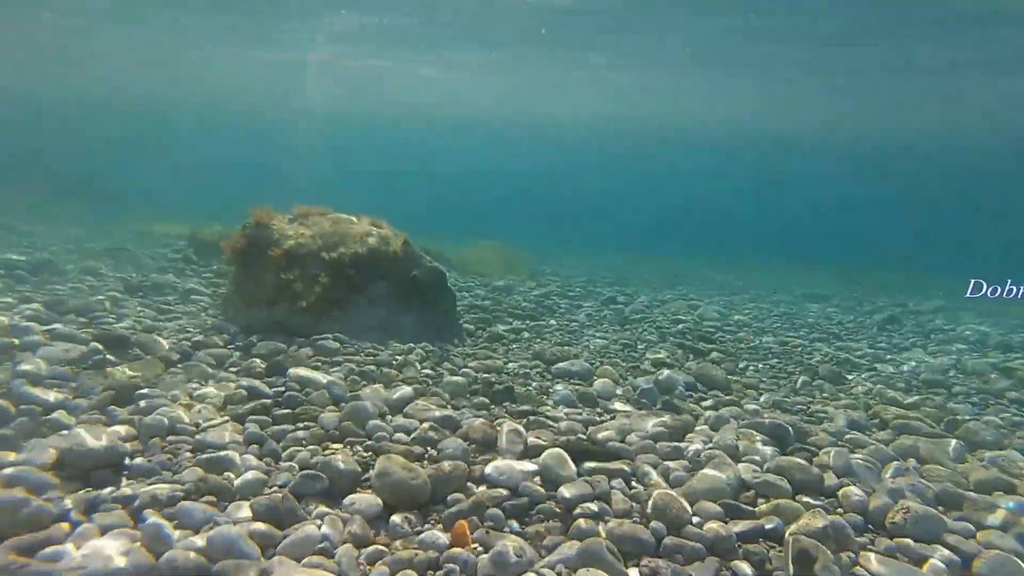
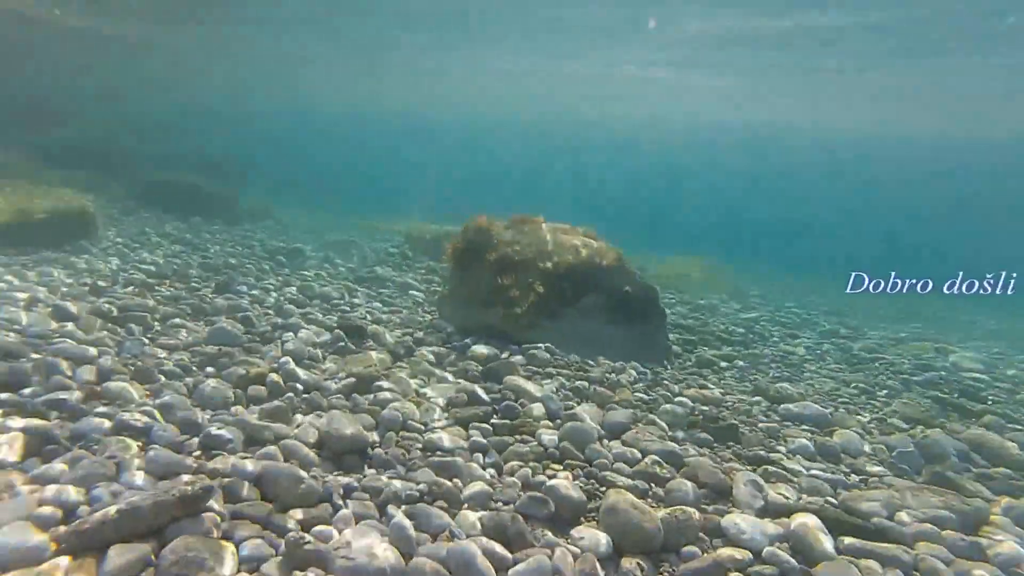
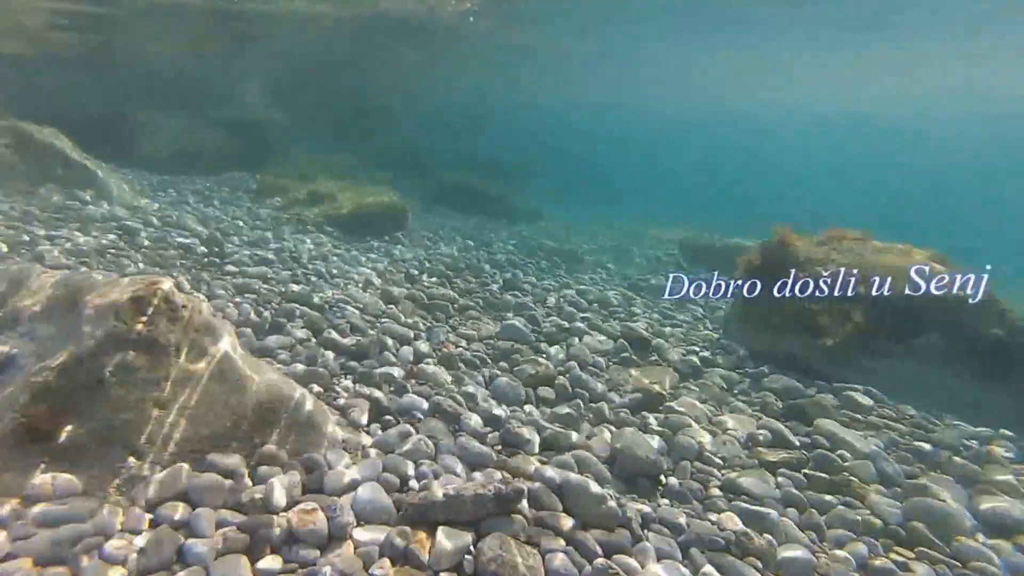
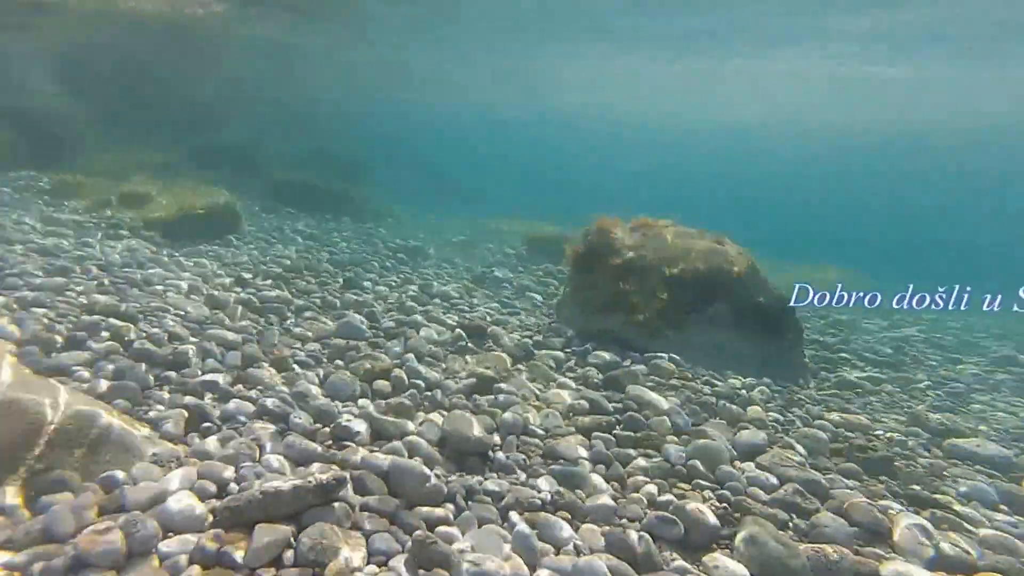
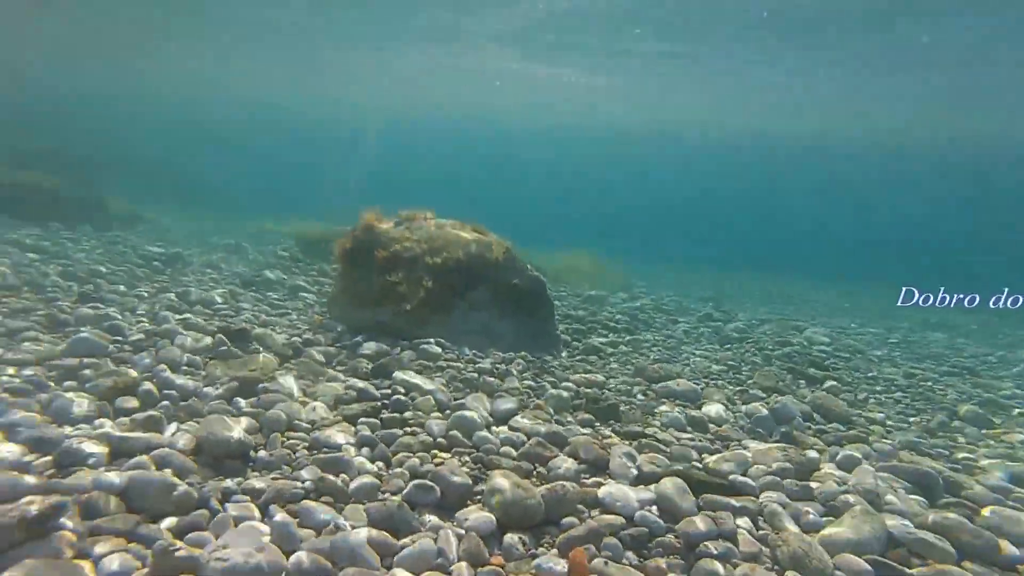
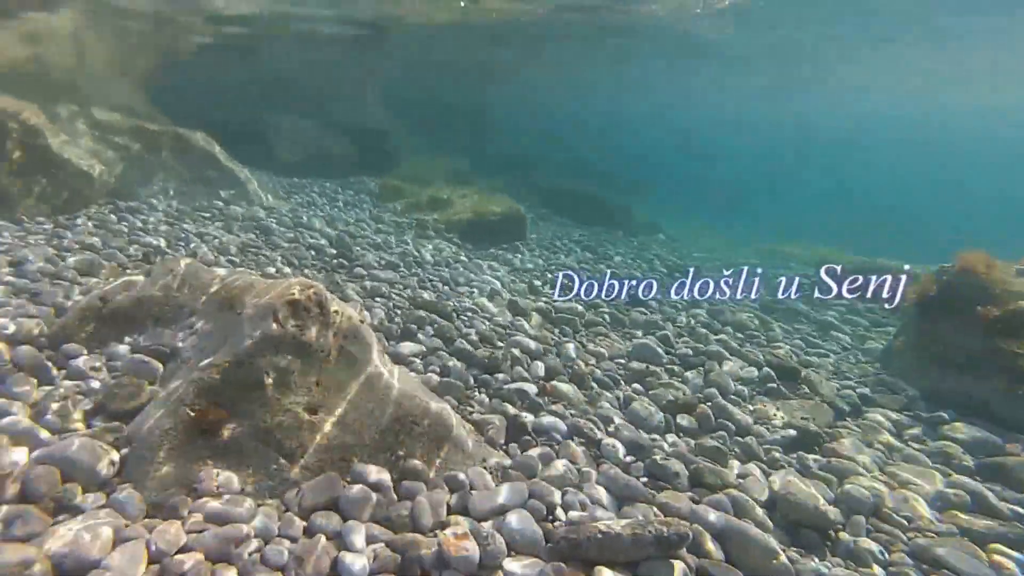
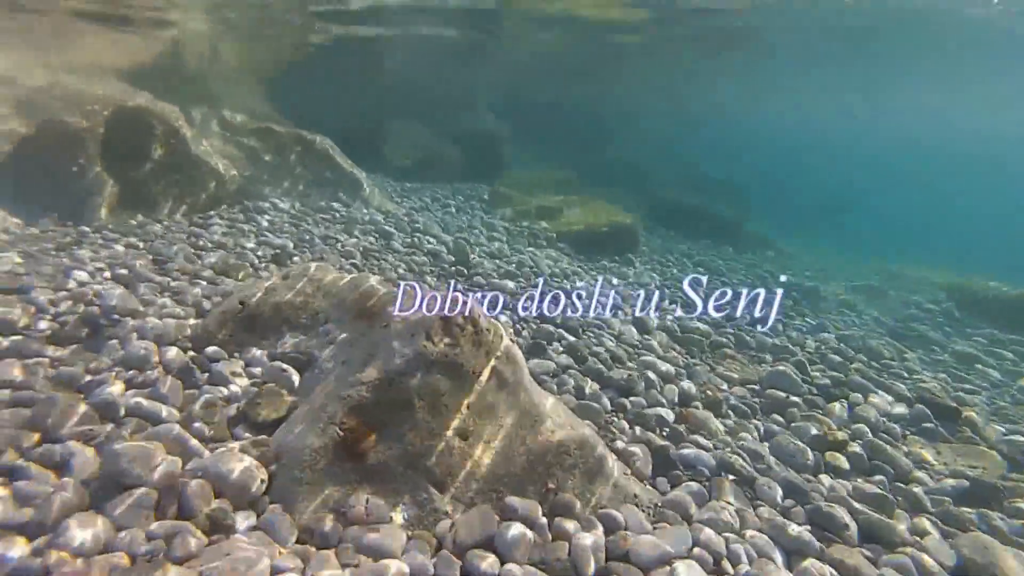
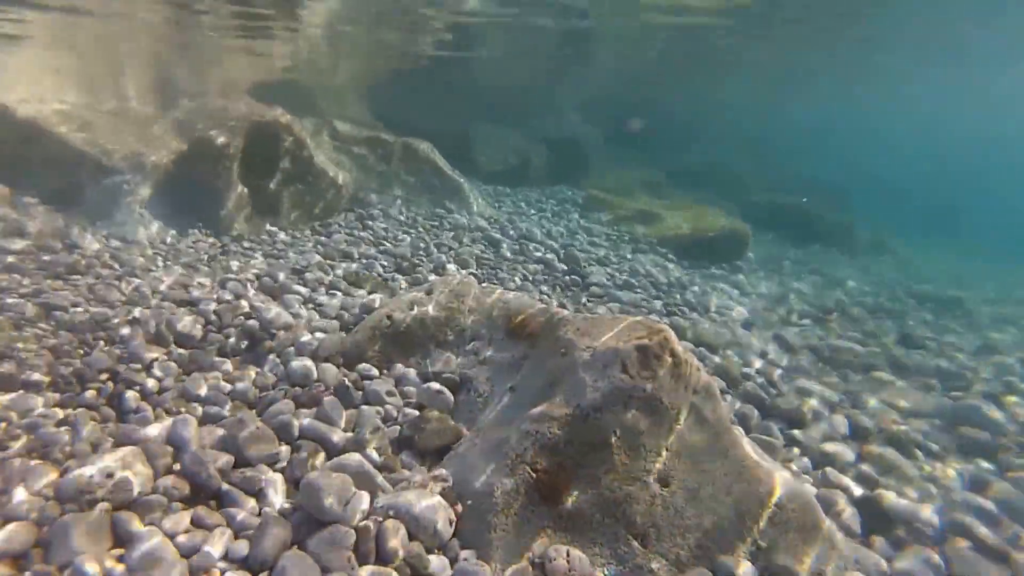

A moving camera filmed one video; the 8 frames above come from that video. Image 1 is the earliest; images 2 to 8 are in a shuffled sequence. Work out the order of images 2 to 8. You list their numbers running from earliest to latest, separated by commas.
5, 2, 4, 3, 6, 7, 8
